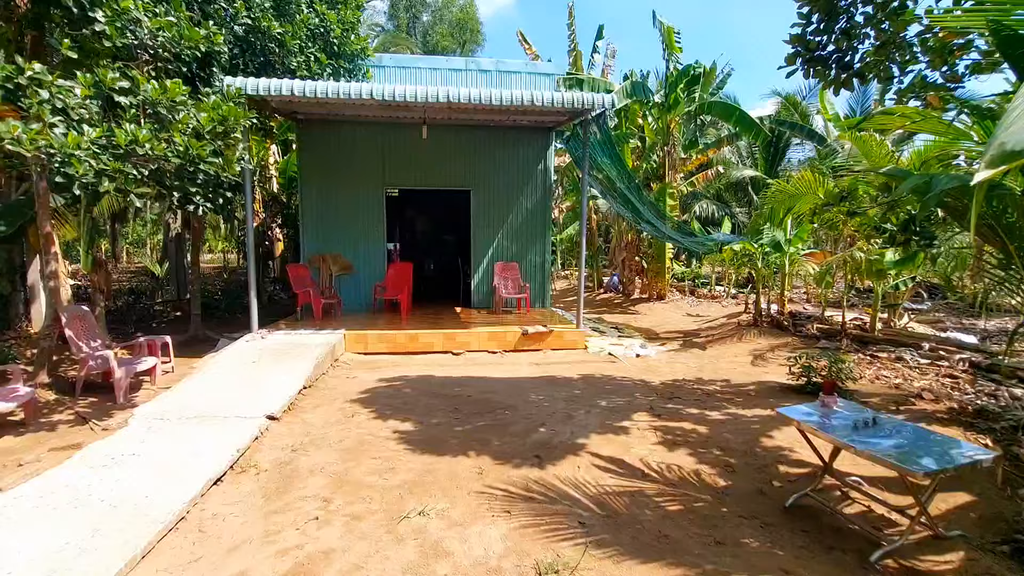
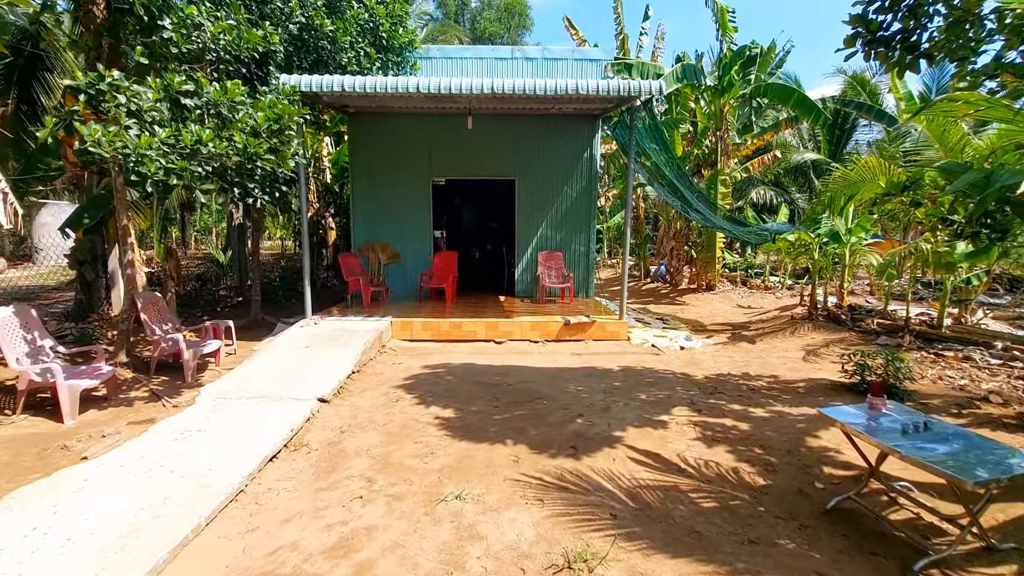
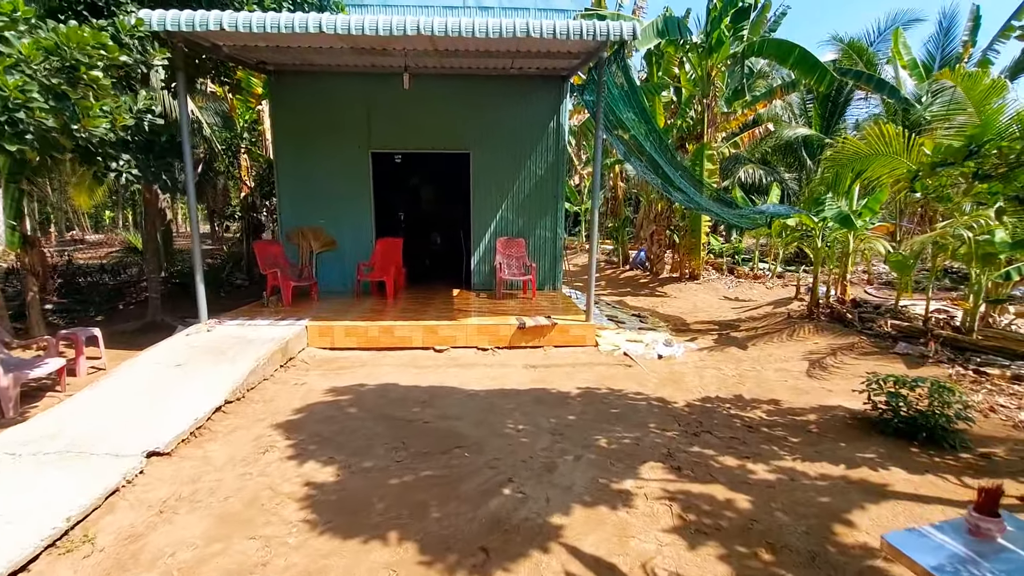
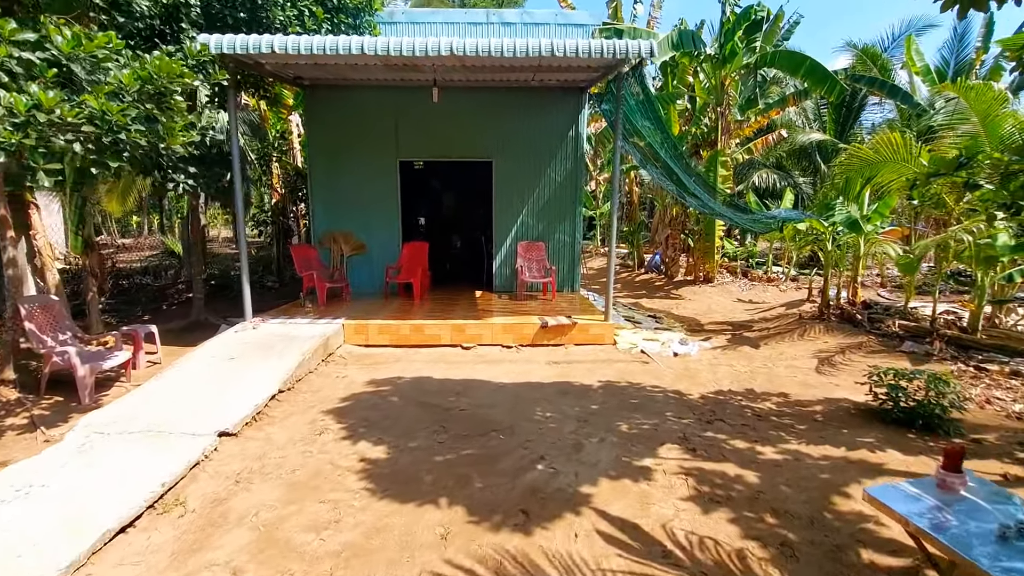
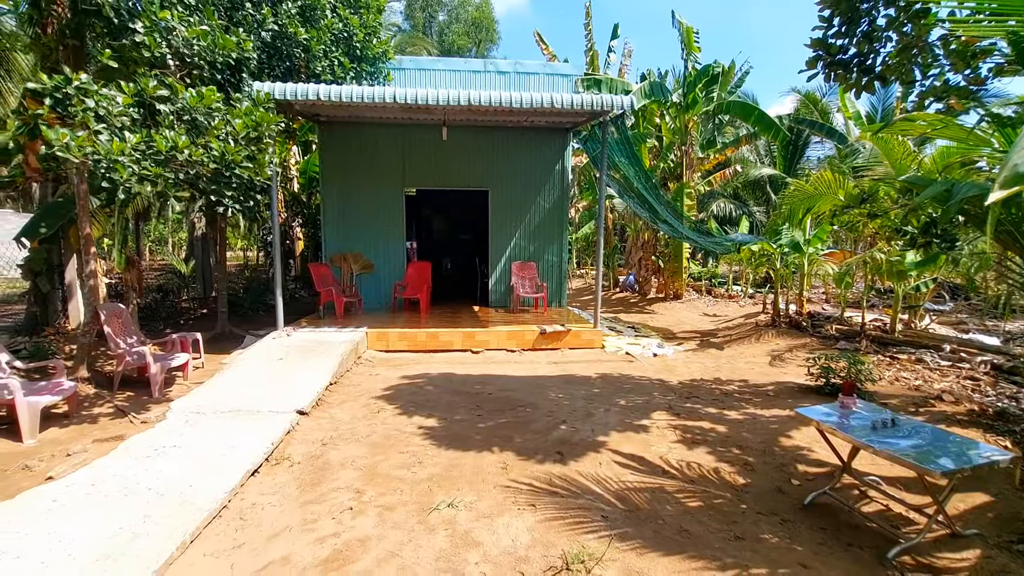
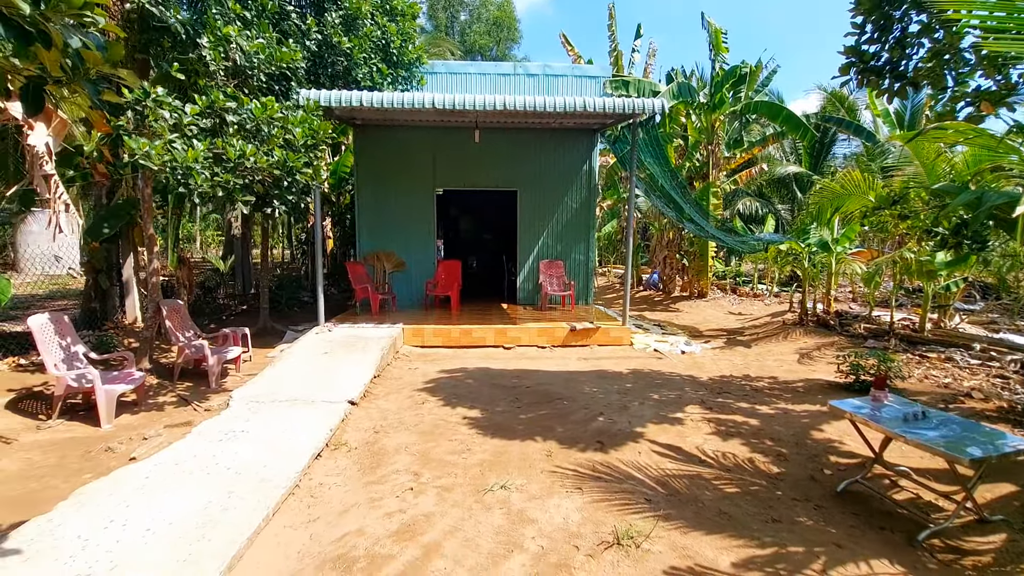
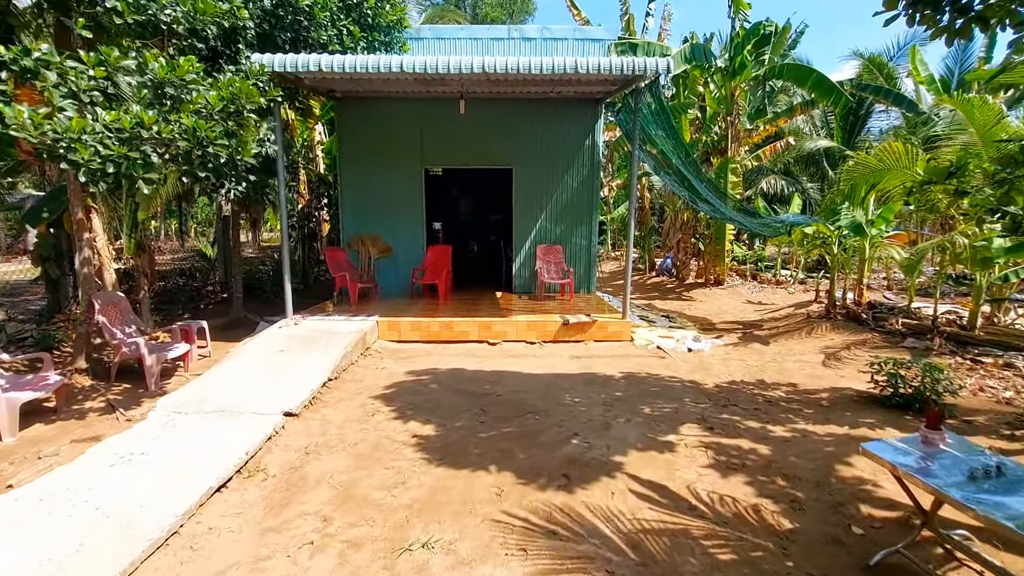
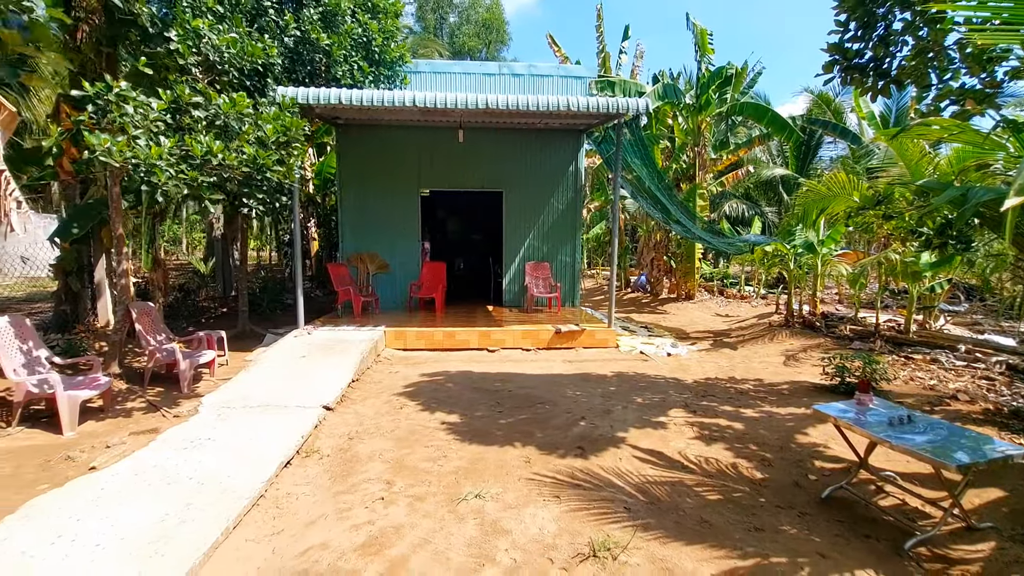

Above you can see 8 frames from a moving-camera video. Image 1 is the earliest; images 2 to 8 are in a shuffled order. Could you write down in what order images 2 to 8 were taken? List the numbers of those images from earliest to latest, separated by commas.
5, 8, 6, 2, 7, 4, 3
